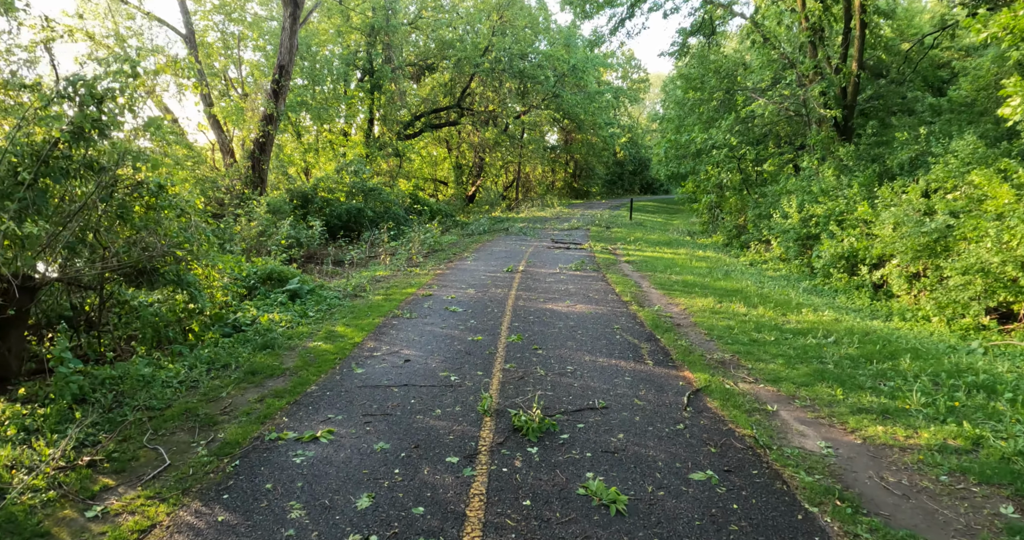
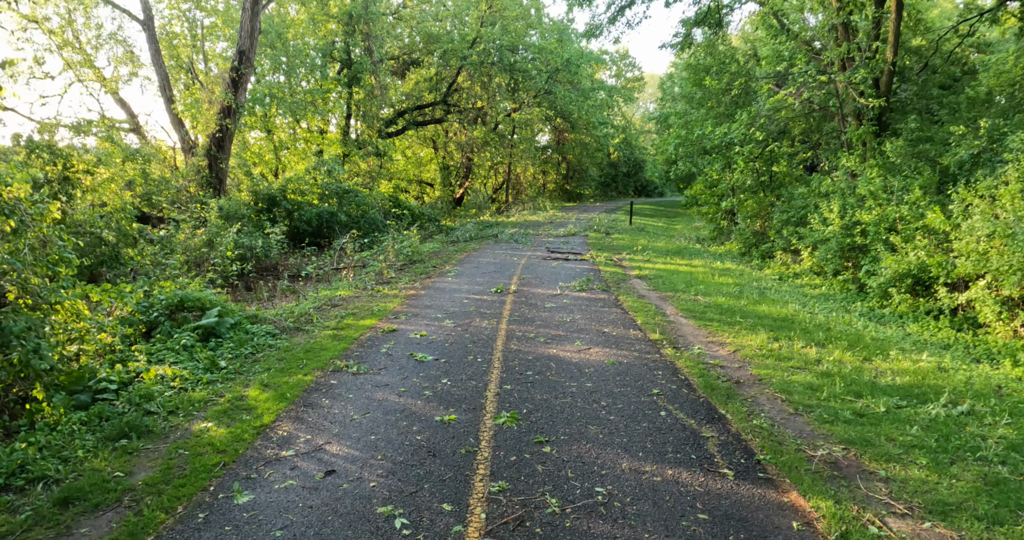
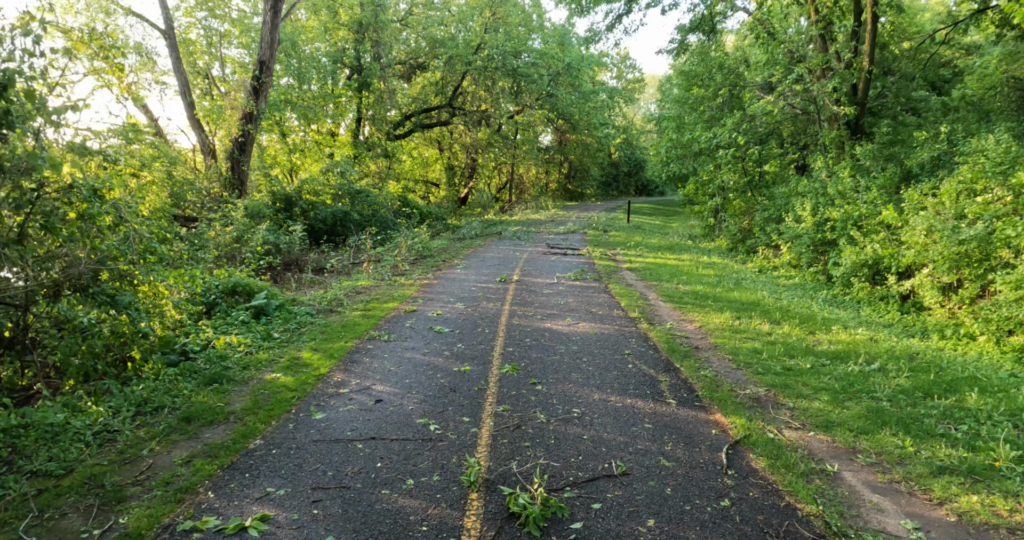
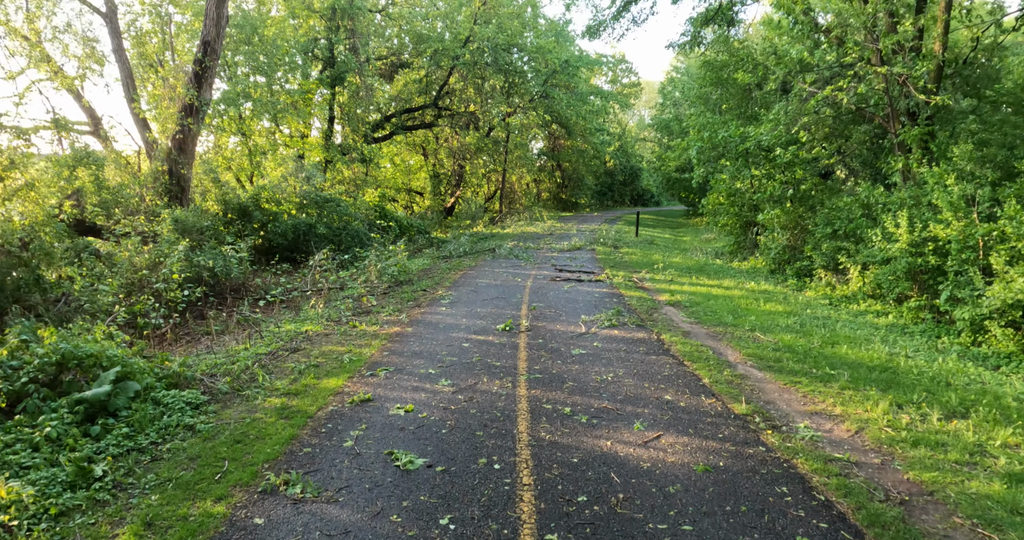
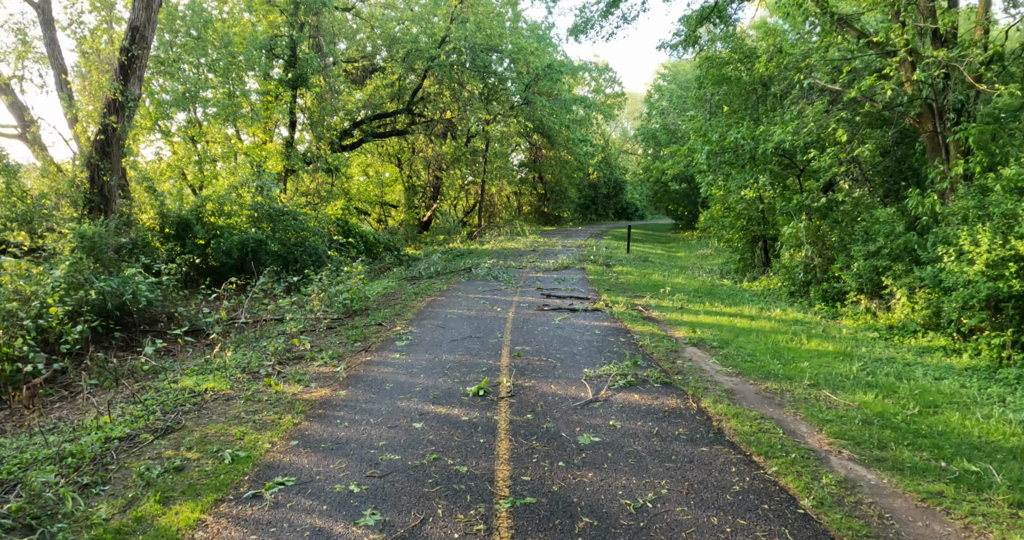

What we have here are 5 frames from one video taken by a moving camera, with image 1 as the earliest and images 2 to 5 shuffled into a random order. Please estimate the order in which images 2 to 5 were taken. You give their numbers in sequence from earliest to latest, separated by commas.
3, 2, 4, 5
